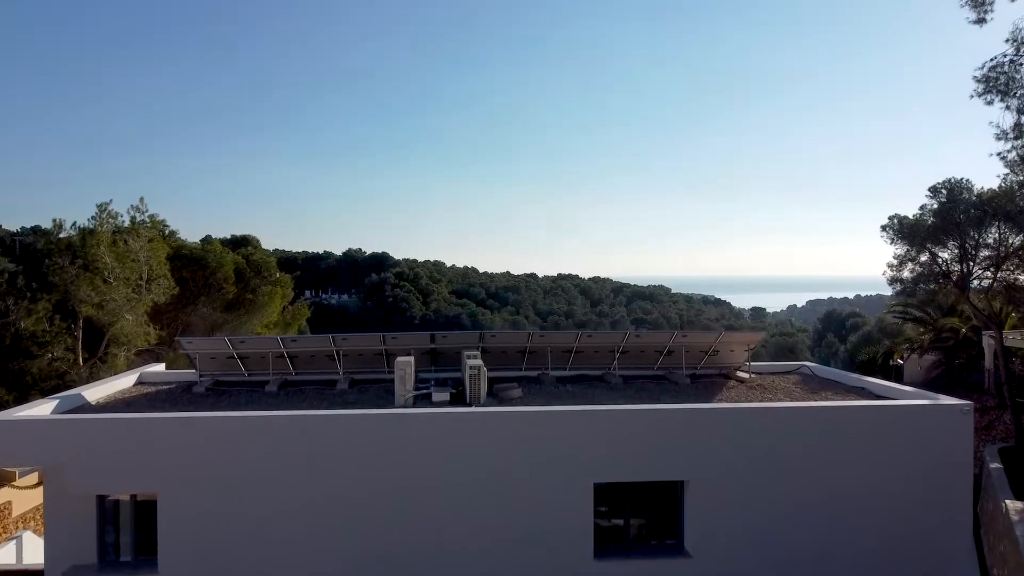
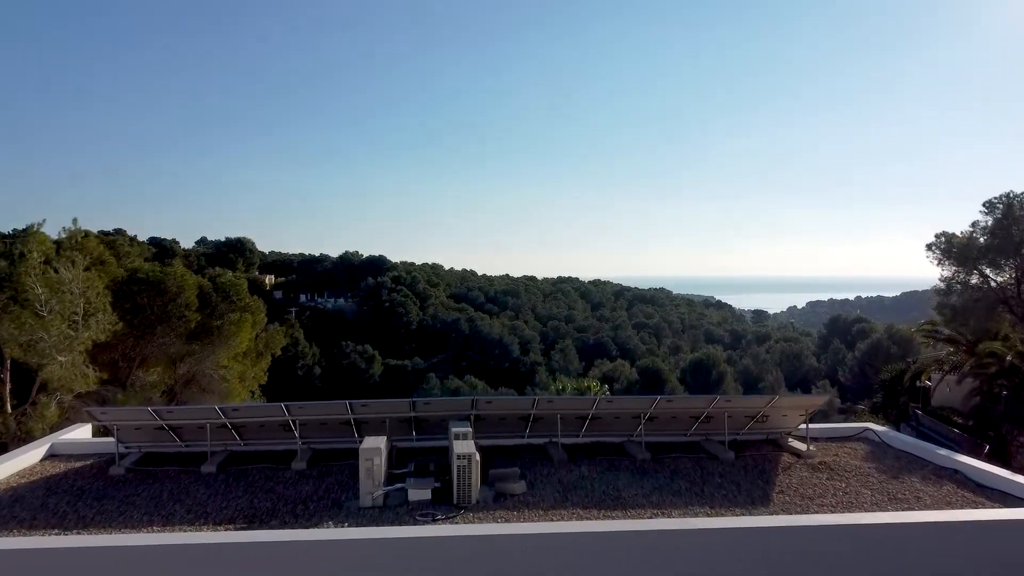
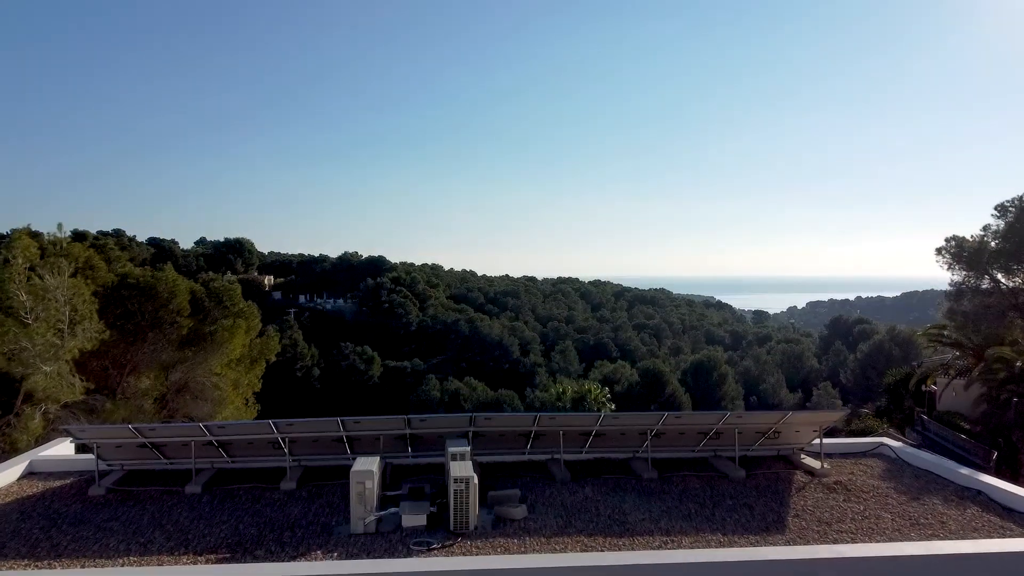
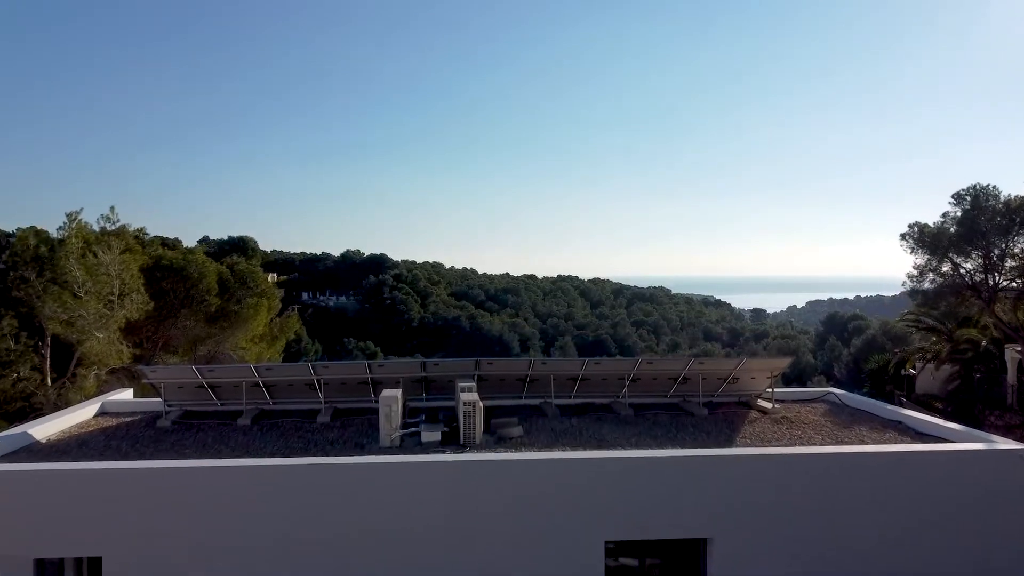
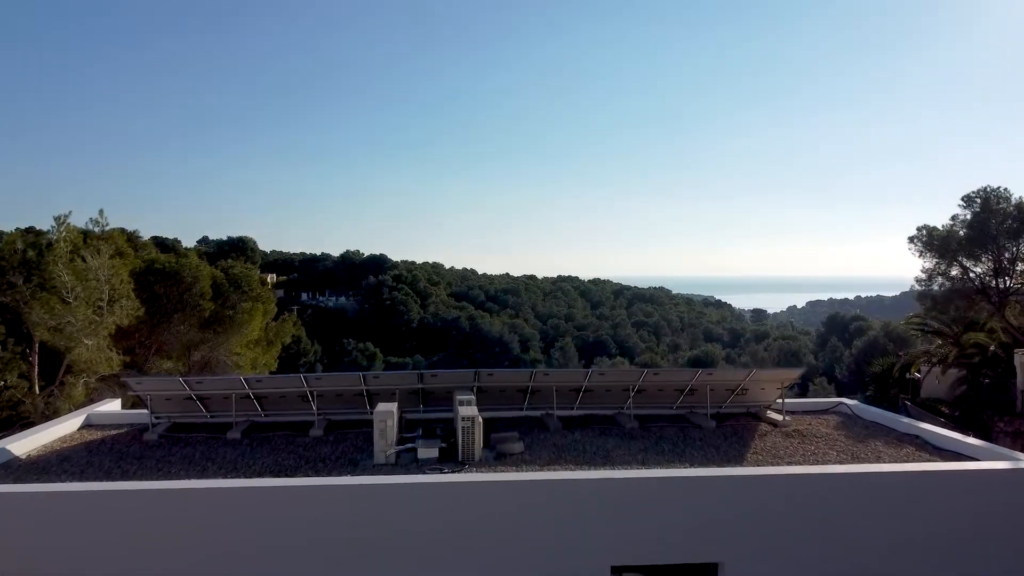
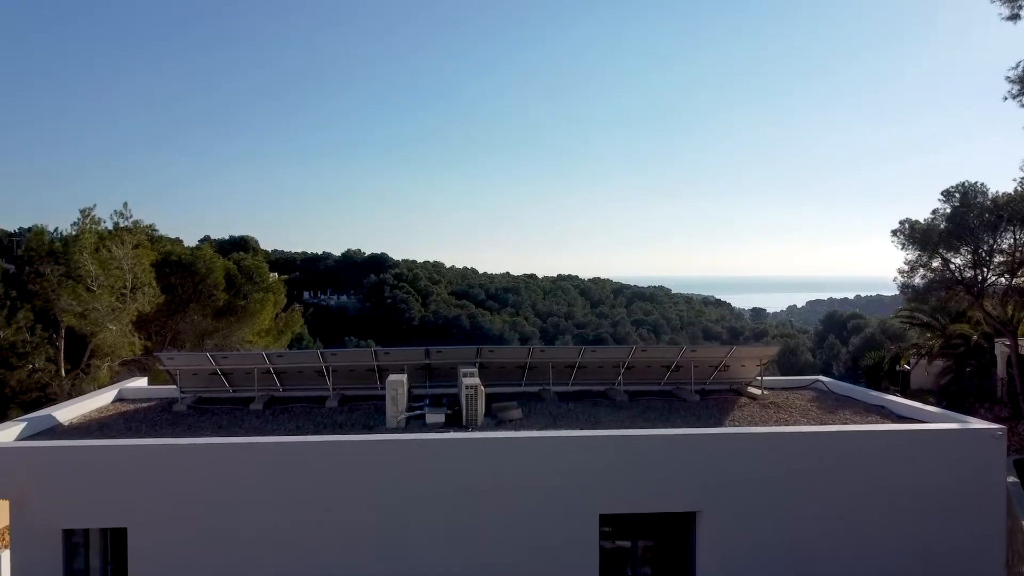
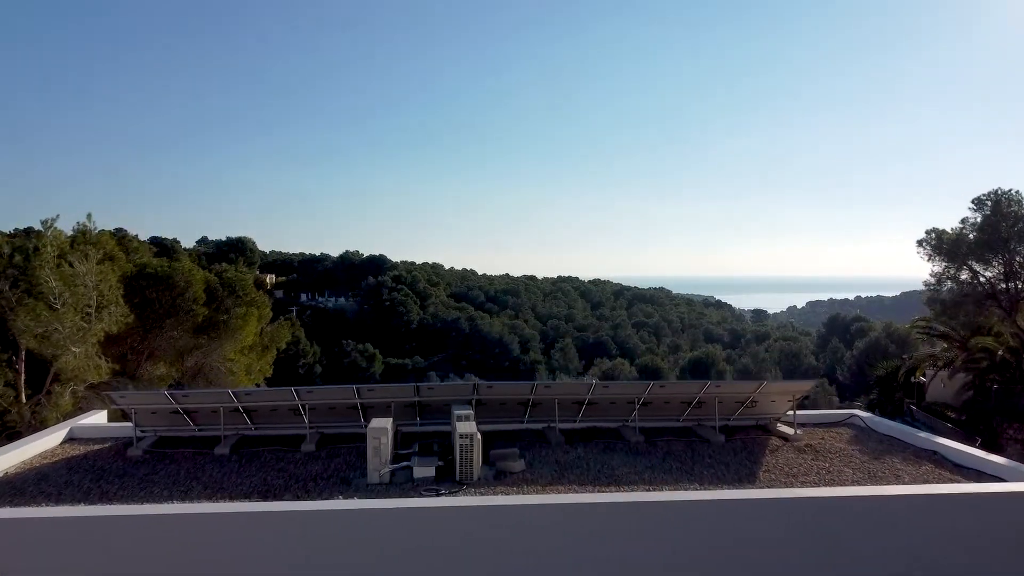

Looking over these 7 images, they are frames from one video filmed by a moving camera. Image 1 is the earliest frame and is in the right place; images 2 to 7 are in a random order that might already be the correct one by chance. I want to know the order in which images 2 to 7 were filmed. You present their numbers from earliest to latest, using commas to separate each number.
6, 4, 5, 7, 2, 3
